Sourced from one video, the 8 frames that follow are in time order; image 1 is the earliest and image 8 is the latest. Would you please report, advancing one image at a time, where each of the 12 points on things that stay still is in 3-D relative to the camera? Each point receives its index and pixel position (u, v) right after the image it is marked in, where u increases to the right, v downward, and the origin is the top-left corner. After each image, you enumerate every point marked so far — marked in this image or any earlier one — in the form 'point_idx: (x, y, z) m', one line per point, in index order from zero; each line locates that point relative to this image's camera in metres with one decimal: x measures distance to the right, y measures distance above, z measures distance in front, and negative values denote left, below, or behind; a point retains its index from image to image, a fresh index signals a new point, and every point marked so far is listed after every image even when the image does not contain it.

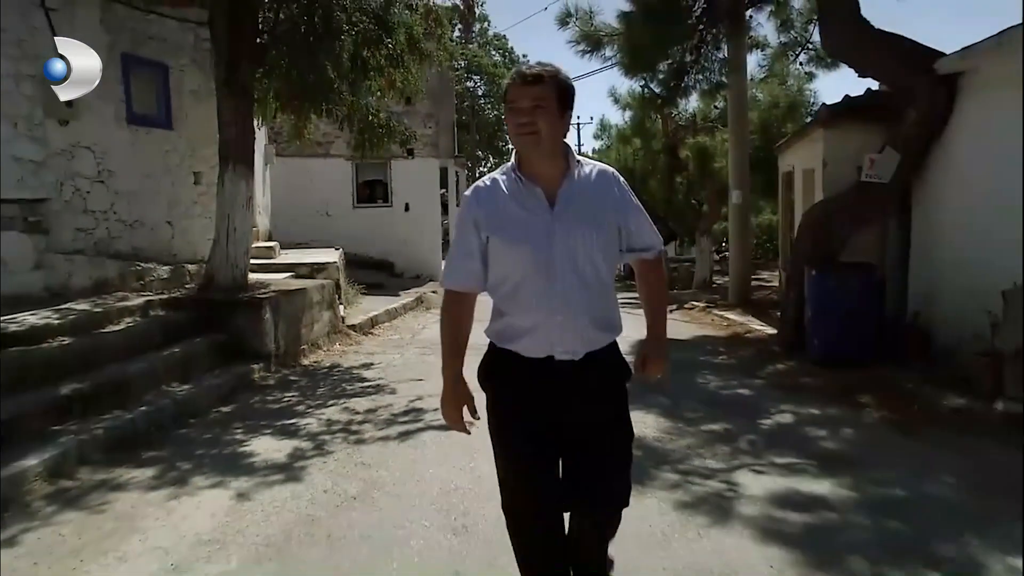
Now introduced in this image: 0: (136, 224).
0: (-3.7, +0.6, +7.4) m
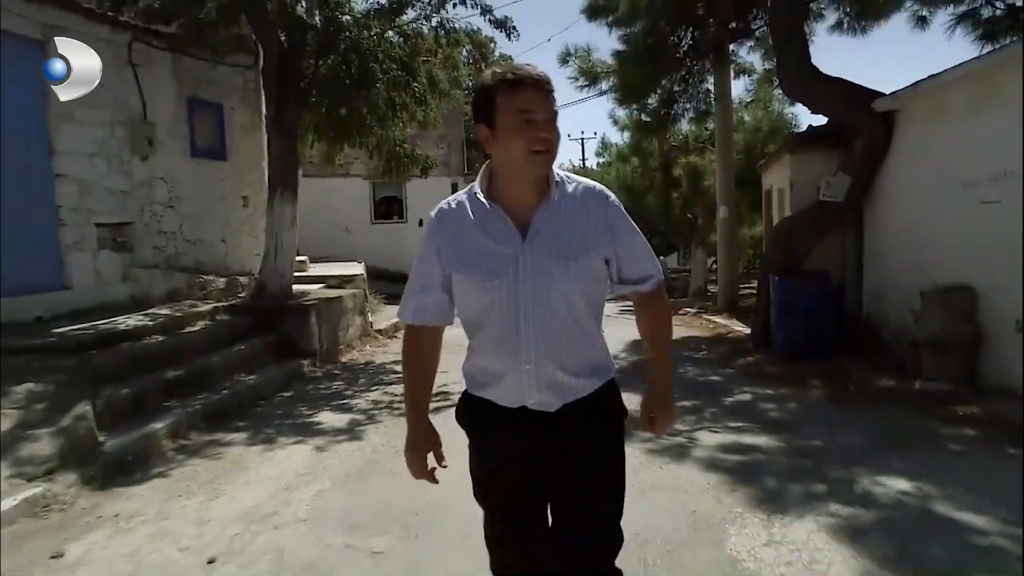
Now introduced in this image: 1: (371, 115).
0: (-3.6, +0.5, +8.6) m
1: (-1.6, +1.9, +8.3) m
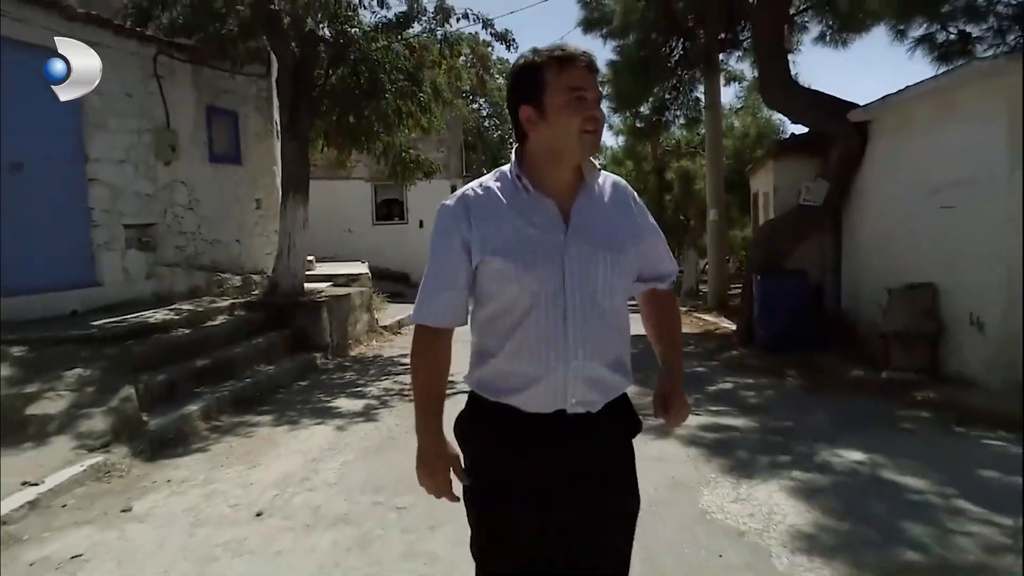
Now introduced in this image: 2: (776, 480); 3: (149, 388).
0: (-3.6, +0.6, +9.1) m
1: (-1.6, +1.9, +8.8) m
2: (+1.4, -1.0, +4.1) m
3: (-2.7, -0.7, +5.6) m
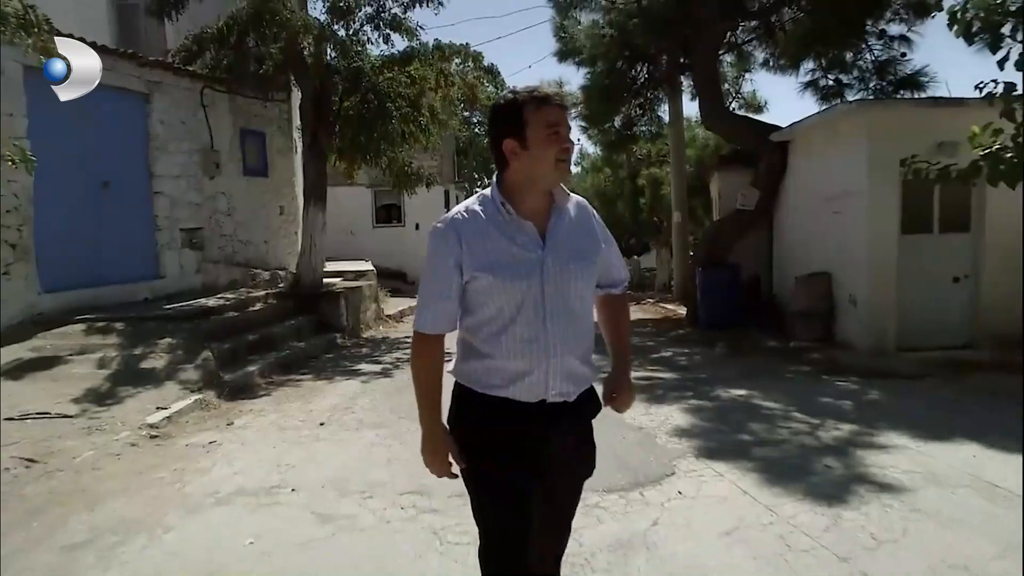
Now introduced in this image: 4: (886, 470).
0: (-3.8, +0.6, +10.9) m
1: (-1.8, +2.1, +10.6) m
2: (+1.3, -0.9, +5.9) m
3: (-2.8, -0.6, +7.4) m
4: (+2.0, -1.0, +4.1) m
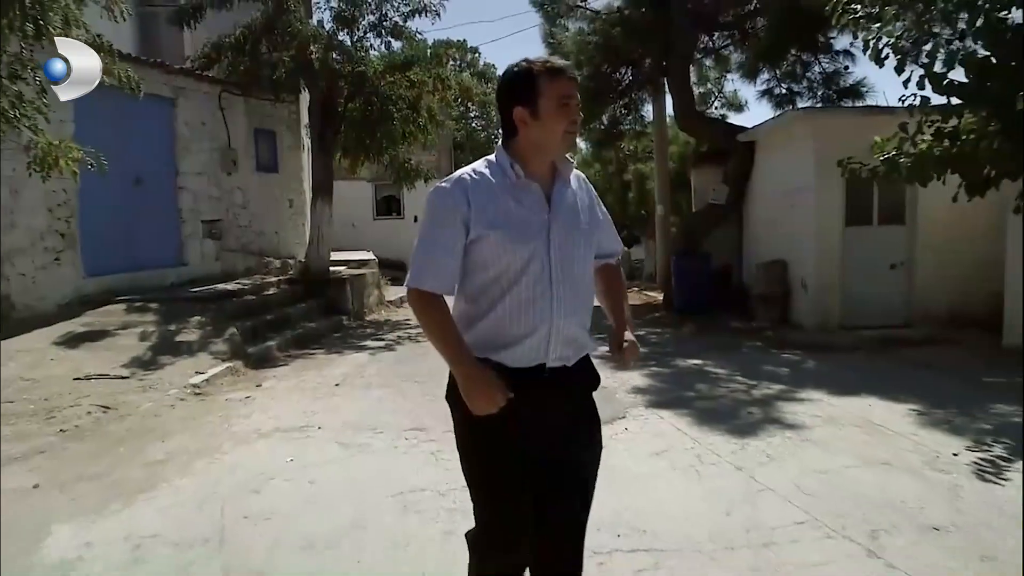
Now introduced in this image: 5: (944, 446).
0: (-3.9, +0.9, +11.8) m
1: (-1.9, +2.3, +11.5) m
2: (+1.2, -0.7, +6.9) m
3: (-2.9, -0.5, +8.3) m
4: (+1.9, -0.9, +5.1) m
5: (+2.4, -0.9, +4.2) m
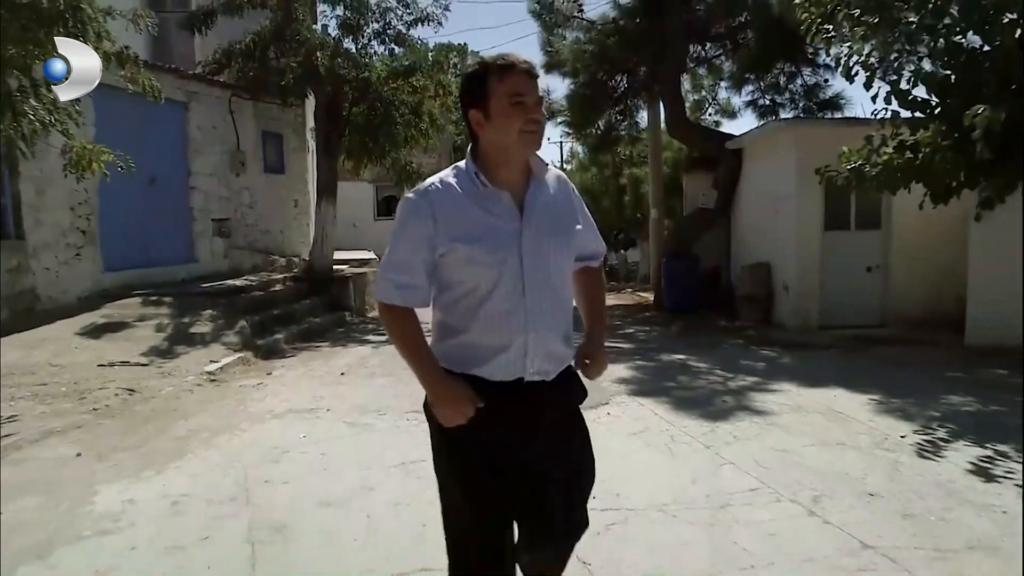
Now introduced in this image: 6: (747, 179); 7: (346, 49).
0: (-4.0, +0.9, +12.3) m
1: (-1.9, +2.3, +12.0) m
2: (+1.1, -0.7, +7.3) m
3: (-3.0, -0.4, +8.8) m
4: (+1.9, -0.8, +5.5) m
5: (+2.4, -0.9, +4.7) m
6: (+3.3, +1.5, +10.8) m
7: (-2.5, +3.6, +11.4) m
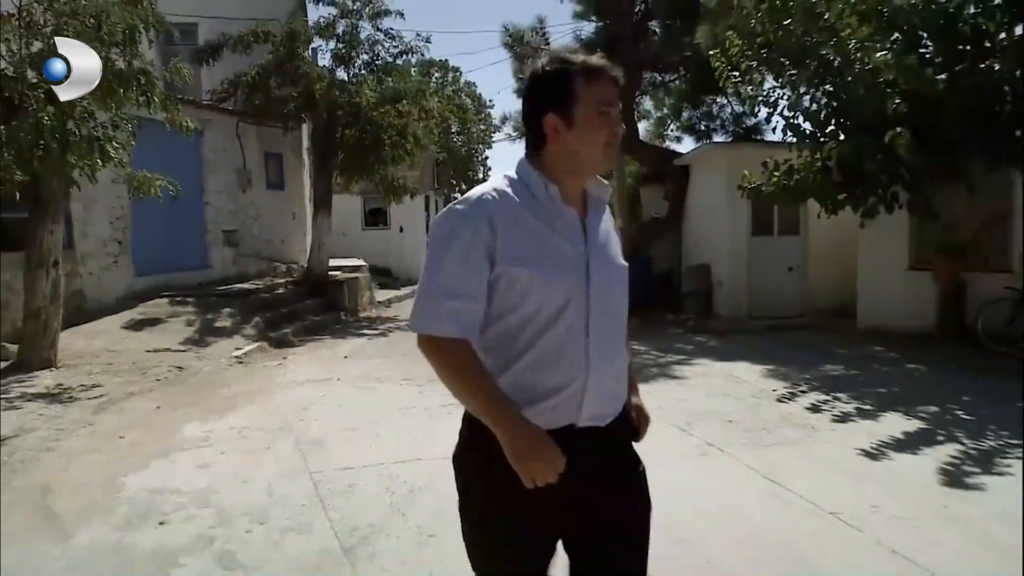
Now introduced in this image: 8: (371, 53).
0: (-4.4, +0.8, +13.7) m
1: (-2.4, +2.2, +13.5) m
2: (+0.8, -0.7, +8.8) m
3: (-3.3, -0.4, +10.2) m
4: (+1.6, -0.8, +7.1) m
5: (+2.1, -0.8, +6.2) m
6: (+2.9, +1.6, +12.3) m
7: (-2.9, +3.6, +12.9) m
8: (-2.5, +4.1, +13.3) m
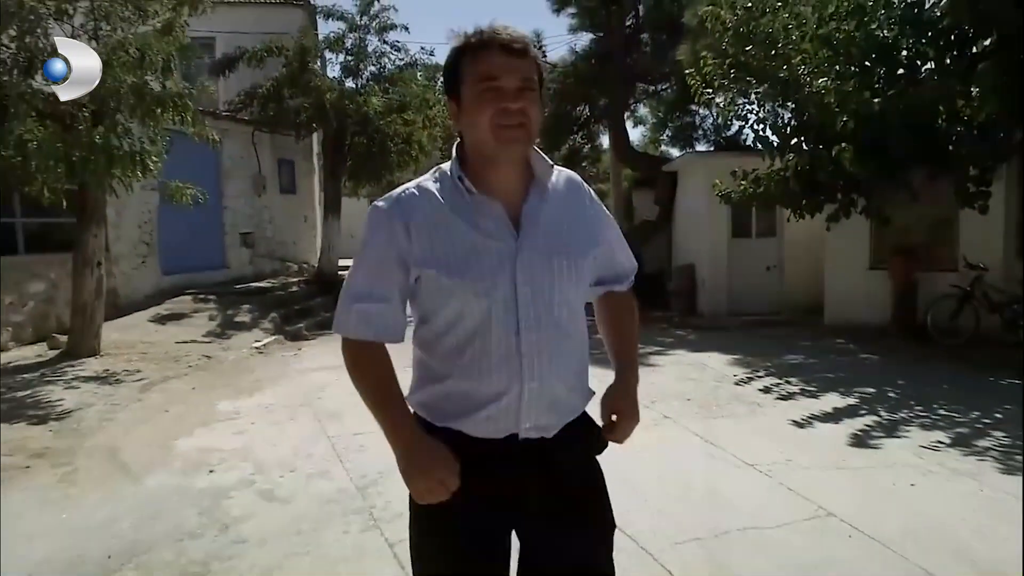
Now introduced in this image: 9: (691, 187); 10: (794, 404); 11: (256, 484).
0: (-4.4, +0.9, +14.5) m
1: (-2.4, +2.3, +14.3) m
2: (+0.8, -0.7, +9.6) m
3: (-3.4, -0.4, +11.0) m
4: (+1.5, -0.8, +7.8) m
5: (+2.0, -0.8, +7.0) m
6: (+2.9, +1.6, +13.1) m
7: (-3.0, +3.6, +13.7) m
8: (-2.5, +4.2, +14.2) m
9: (+2.8, +1.6, +11.7) m
10: (+2.1, -0.9, +5.6) m
11: (-1.3, -1.0, +4.0) m
